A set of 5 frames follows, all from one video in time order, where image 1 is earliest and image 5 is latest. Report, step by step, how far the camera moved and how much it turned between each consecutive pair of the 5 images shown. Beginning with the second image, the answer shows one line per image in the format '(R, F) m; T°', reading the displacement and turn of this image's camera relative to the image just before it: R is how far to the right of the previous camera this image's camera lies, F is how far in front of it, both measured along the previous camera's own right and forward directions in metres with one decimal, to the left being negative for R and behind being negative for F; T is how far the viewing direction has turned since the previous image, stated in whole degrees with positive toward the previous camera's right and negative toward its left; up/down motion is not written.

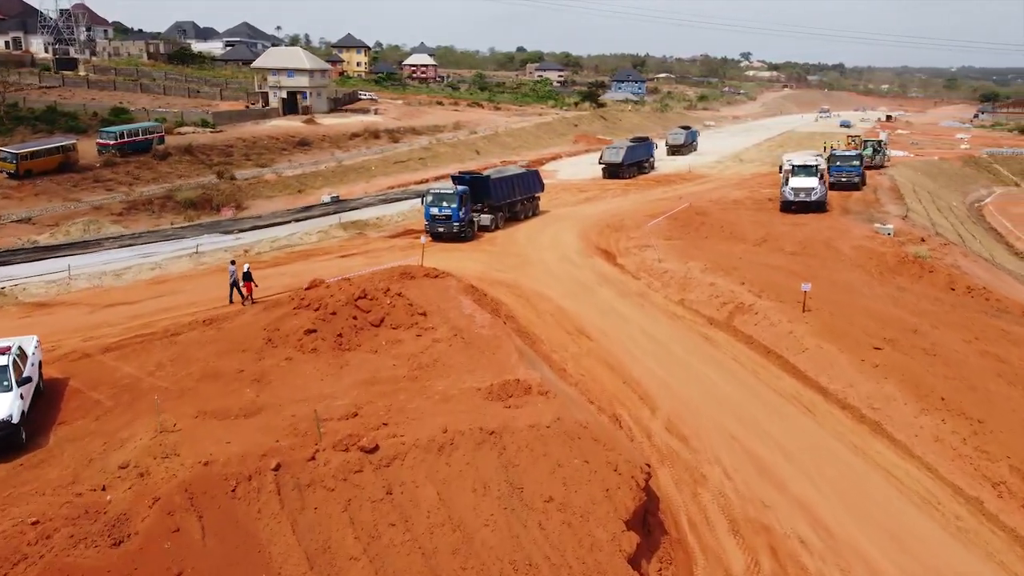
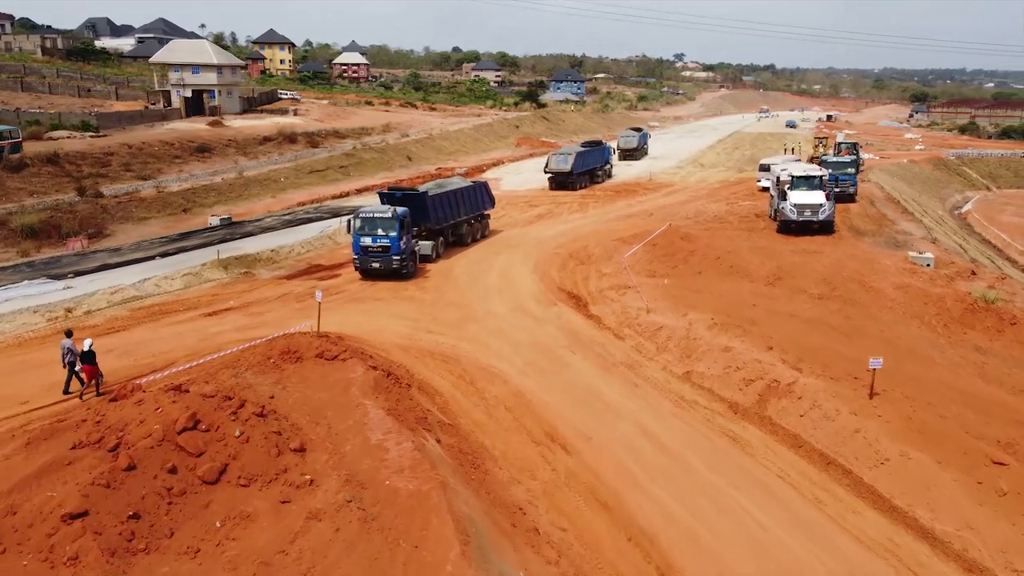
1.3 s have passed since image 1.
(+0.1, +7.6) m; +4°
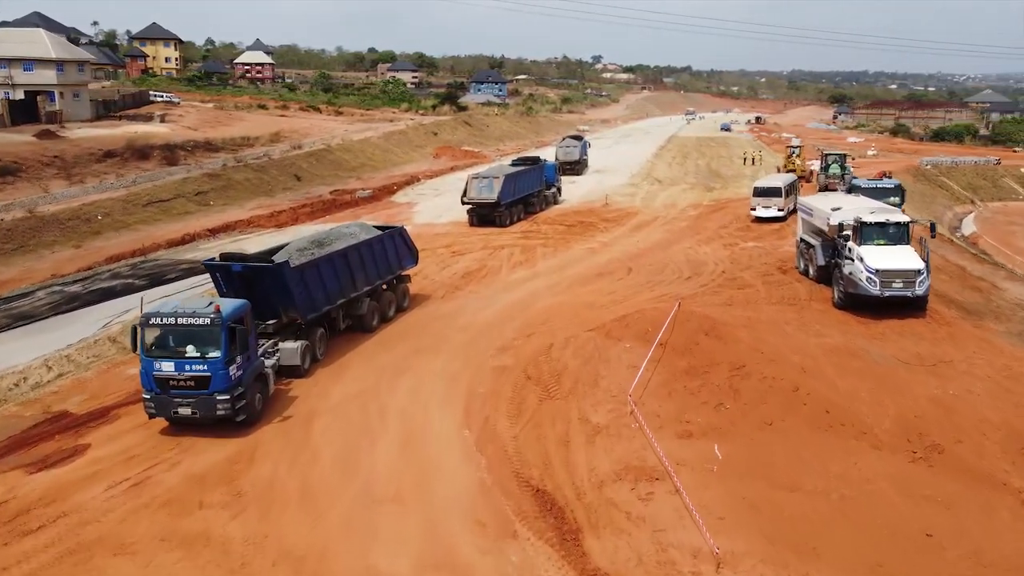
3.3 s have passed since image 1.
(+0.2, +11.7) m; +5°
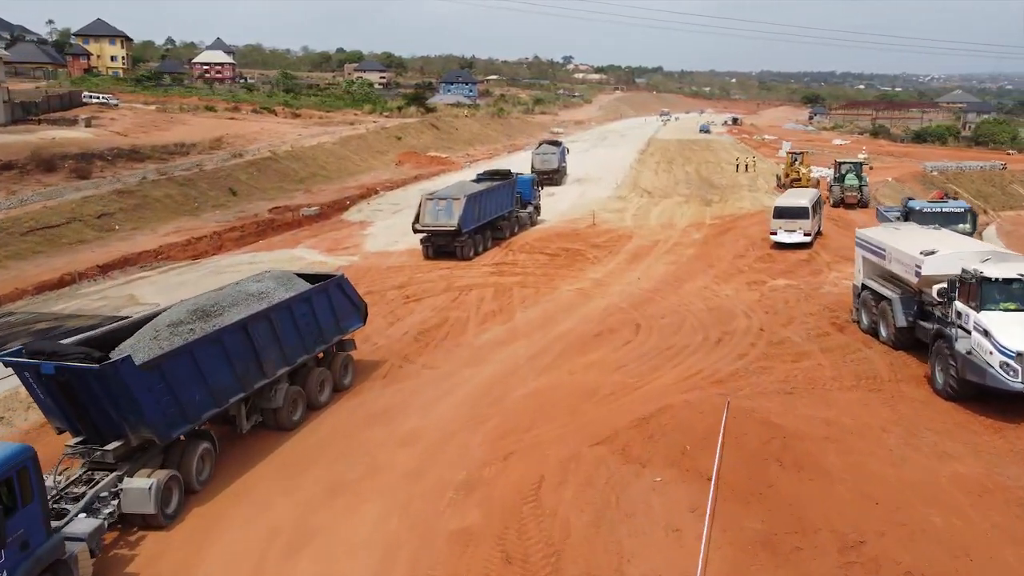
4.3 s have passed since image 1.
(+0.1, +6.2) m; +2°
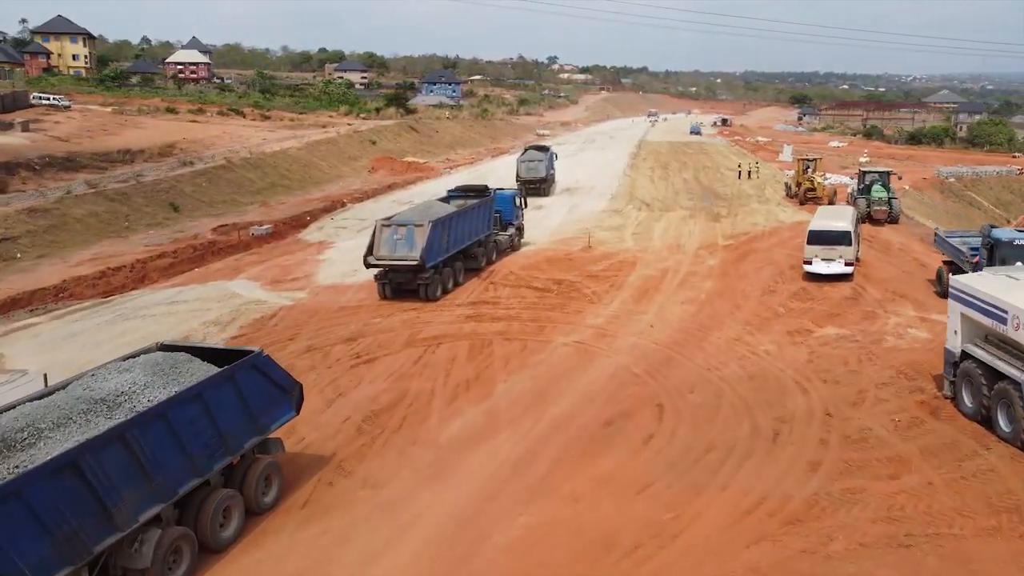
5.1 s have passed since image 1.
(+0.1, +4.9) m; +1°
